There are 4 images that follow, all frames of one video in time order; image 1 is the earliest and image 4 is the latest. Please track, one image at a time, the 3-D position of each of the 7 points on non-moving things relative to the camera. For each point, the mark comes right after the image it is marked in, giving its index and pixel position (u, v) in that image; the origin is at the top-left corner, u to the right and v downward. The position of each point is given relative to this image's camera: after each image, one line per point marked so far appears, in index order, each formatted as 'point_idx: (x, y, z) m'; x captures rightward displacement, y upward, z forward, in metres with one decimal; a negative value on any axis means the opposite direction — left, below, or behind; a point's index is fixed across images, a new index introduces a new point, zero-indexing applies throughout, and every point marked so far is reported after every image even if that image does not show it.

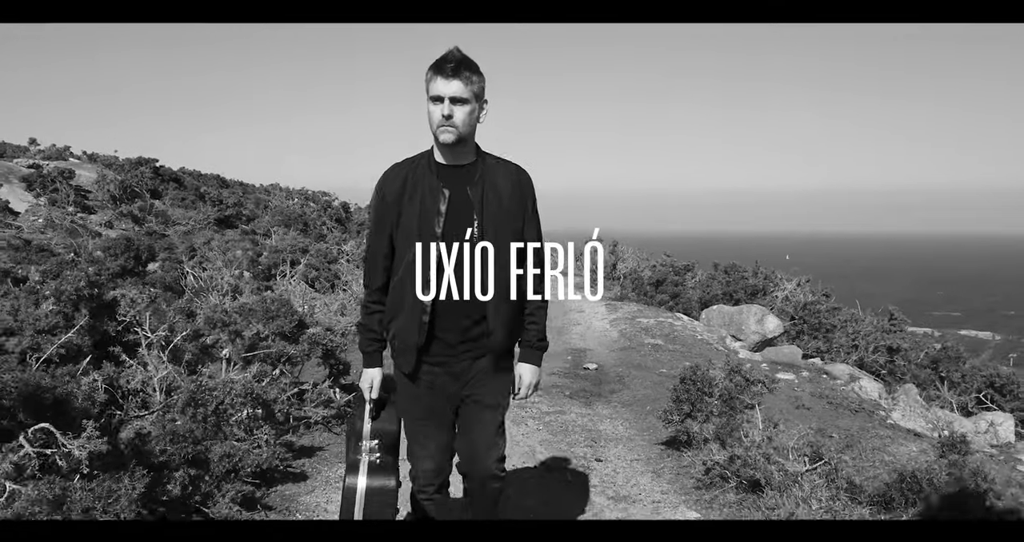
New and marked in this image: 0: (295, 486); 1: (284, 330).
0: (-2.1, -2.1, +5.6) m
1: (-3.1, -0.8, +8.0) m
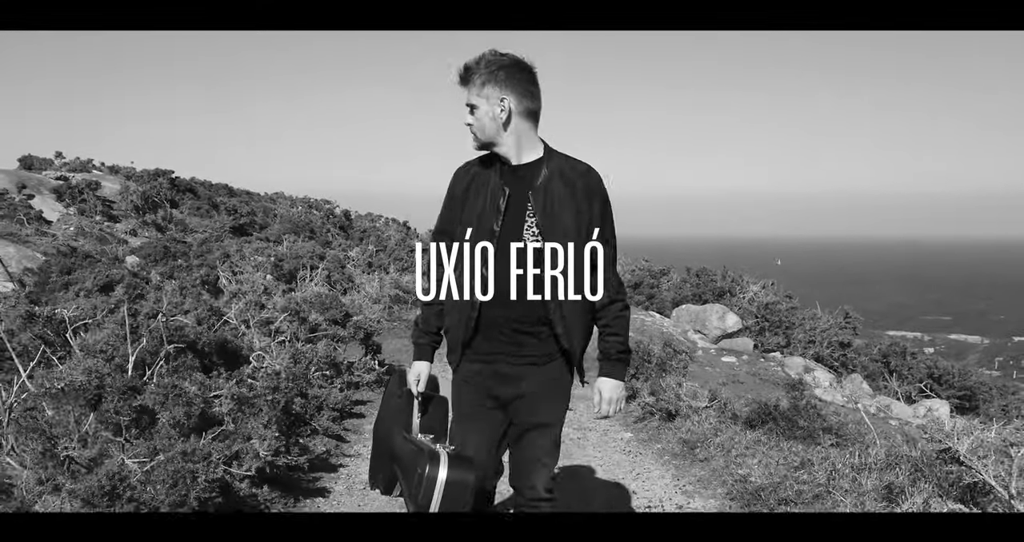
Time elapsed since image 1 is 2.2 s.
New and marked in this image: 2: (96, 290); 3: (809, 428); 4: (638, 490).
0: (-2.1, -2.1, +8.1) m
1: (-3.2, -0.8, +10.5) m
2: (-6.9, -0.3, +9.7) m
3: (+3.7, -1.9, +7.2) m
4: (+1.3, -2.3, +6.0) m
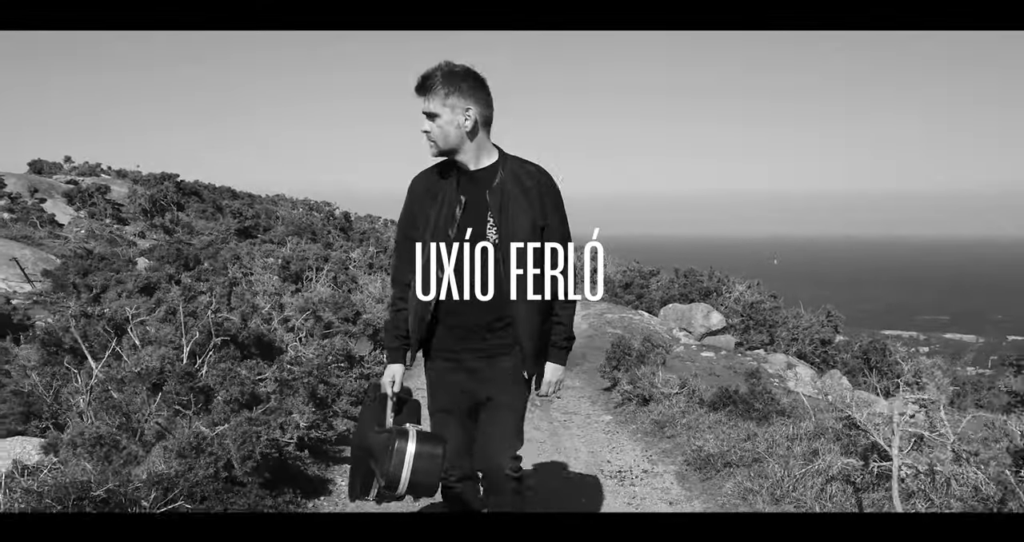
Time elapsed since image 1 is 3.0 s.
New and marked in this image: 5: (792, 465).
0: (-2.2, -2.1, +9.1) m
1: (-3.3, -0.9, +11.6) m
2: (-7.0, -0.4, +10.8) m
3: (+3.6, -2.0, +8.3) m
4: (+1.2, -2.3, +7.1) m
5: (+2.8, -2.0, +6.0) m
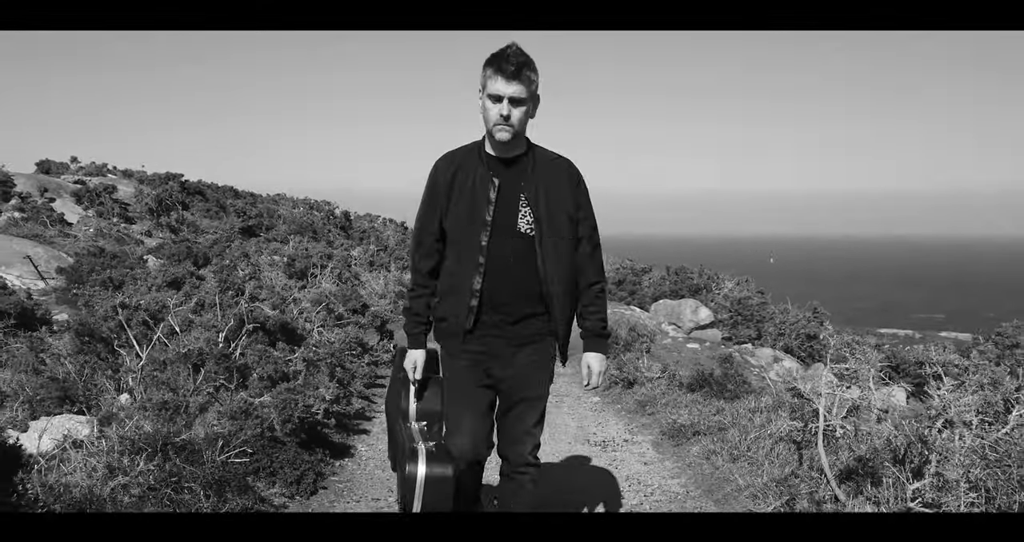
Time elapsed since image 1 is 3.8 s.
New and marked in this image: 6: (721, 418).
0: (-2.3, -2.1, +10.1) m
1: (-3.3, -0.8, +12.5) m
2: (-7.0, -0.3, +11.7) m
3: (+3.6, -1.9, +9.3) m
4: (+1.2, -2.2, +8.1) m
5: (+2.7, -1.9, +6.9) m
6: (+2.7, -1.9, +7.5) m
